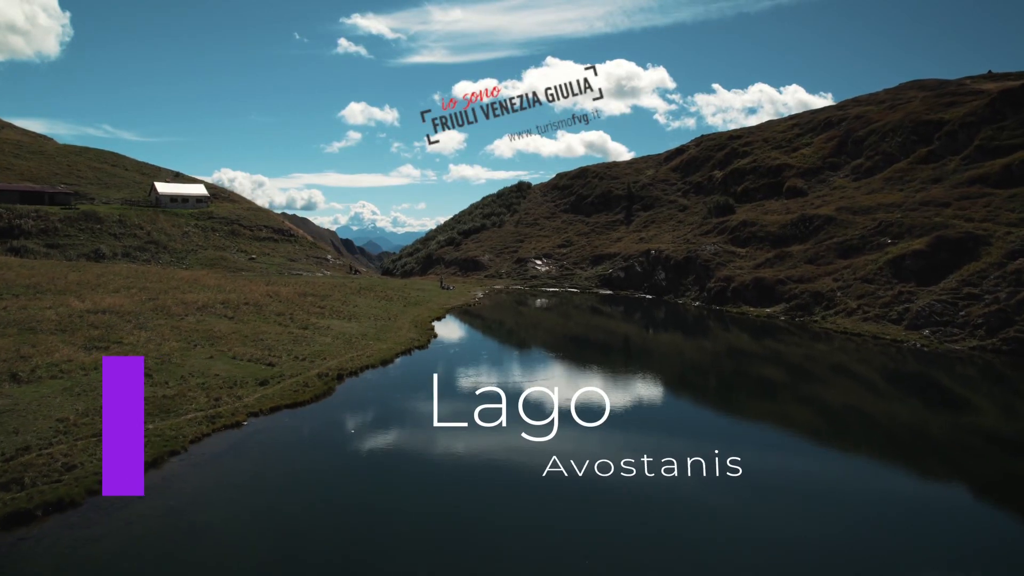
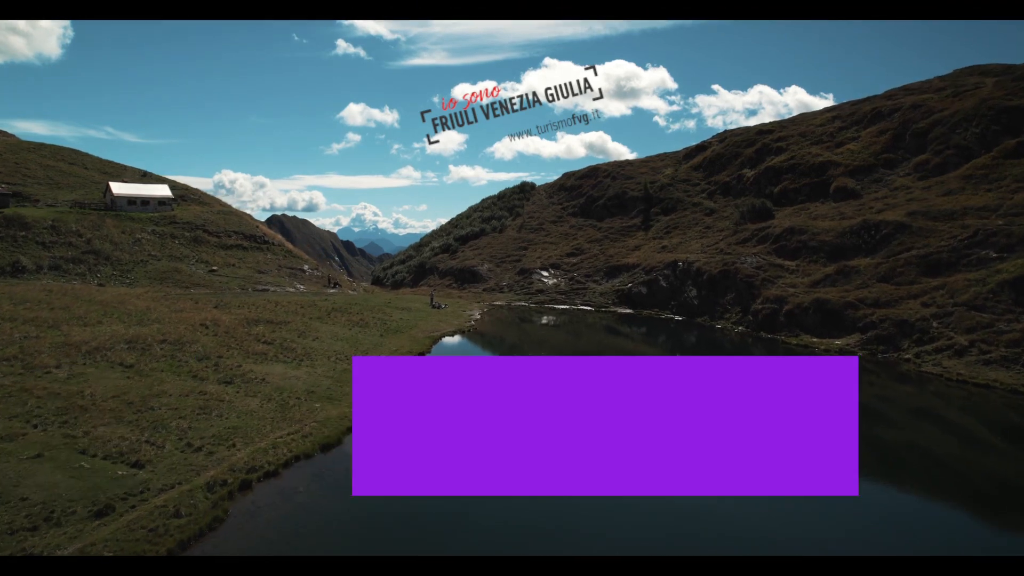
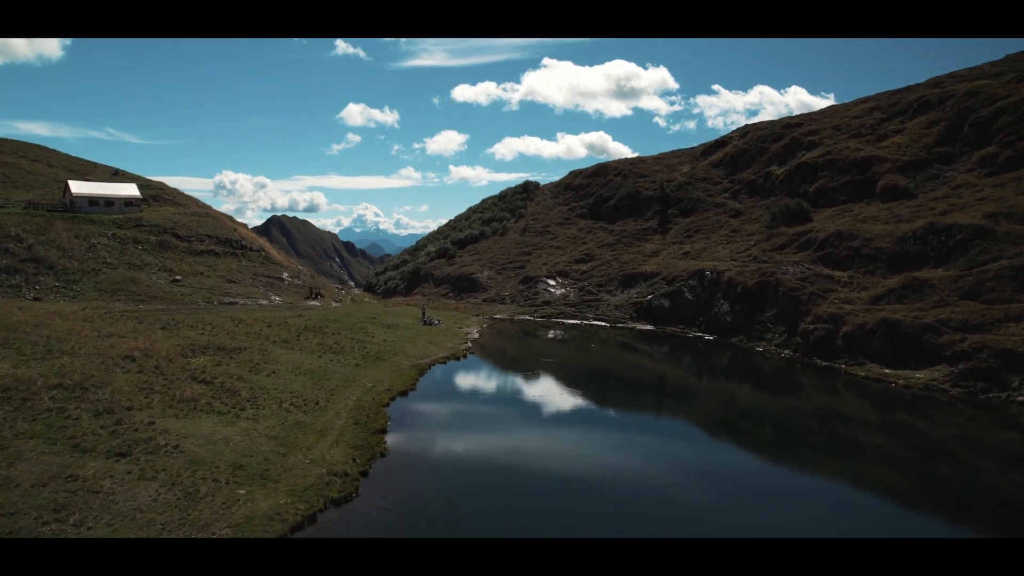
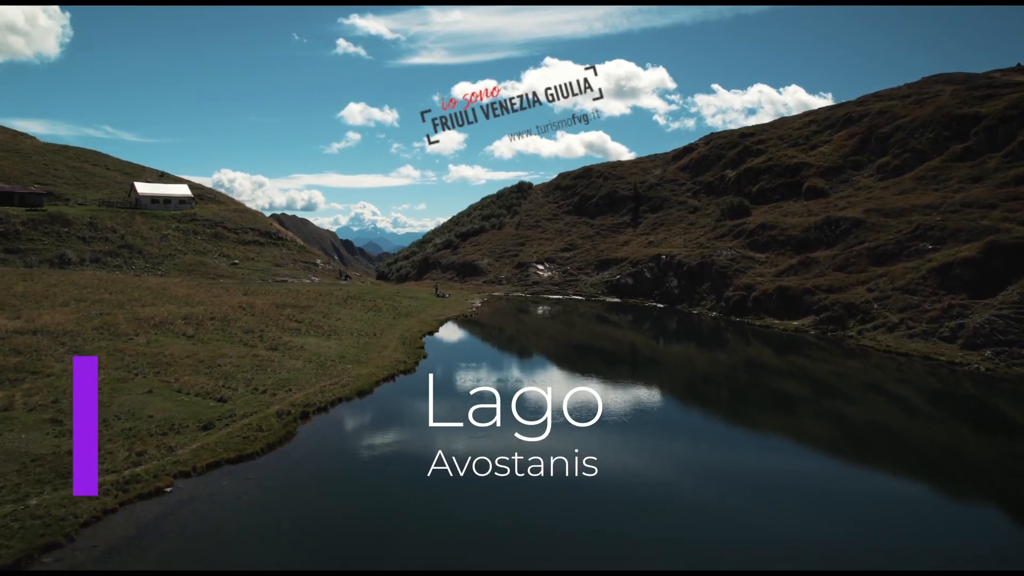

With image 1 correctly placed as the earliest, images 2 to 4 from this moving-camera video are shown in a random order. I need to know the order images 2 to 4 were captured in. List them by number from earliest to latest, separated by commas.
4, 2, 3
